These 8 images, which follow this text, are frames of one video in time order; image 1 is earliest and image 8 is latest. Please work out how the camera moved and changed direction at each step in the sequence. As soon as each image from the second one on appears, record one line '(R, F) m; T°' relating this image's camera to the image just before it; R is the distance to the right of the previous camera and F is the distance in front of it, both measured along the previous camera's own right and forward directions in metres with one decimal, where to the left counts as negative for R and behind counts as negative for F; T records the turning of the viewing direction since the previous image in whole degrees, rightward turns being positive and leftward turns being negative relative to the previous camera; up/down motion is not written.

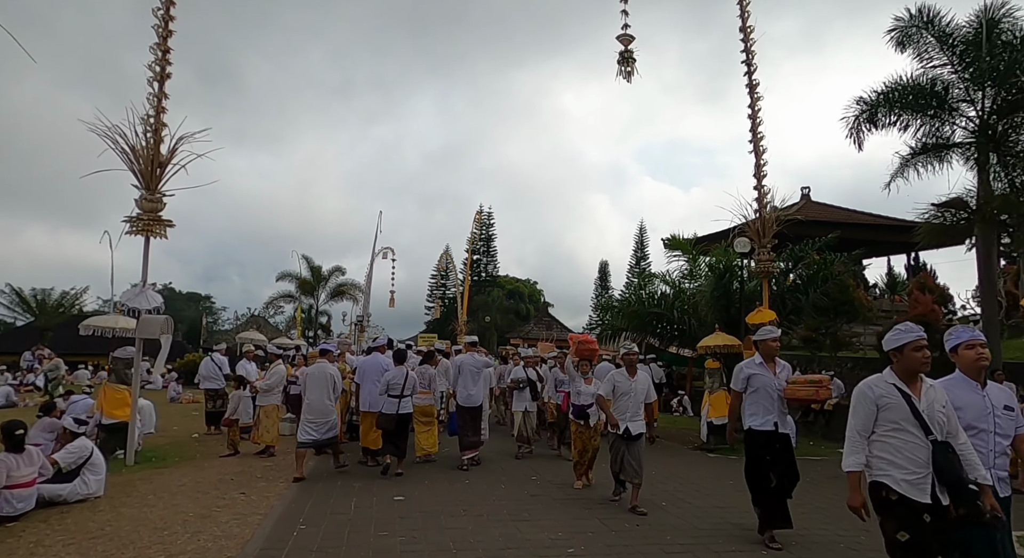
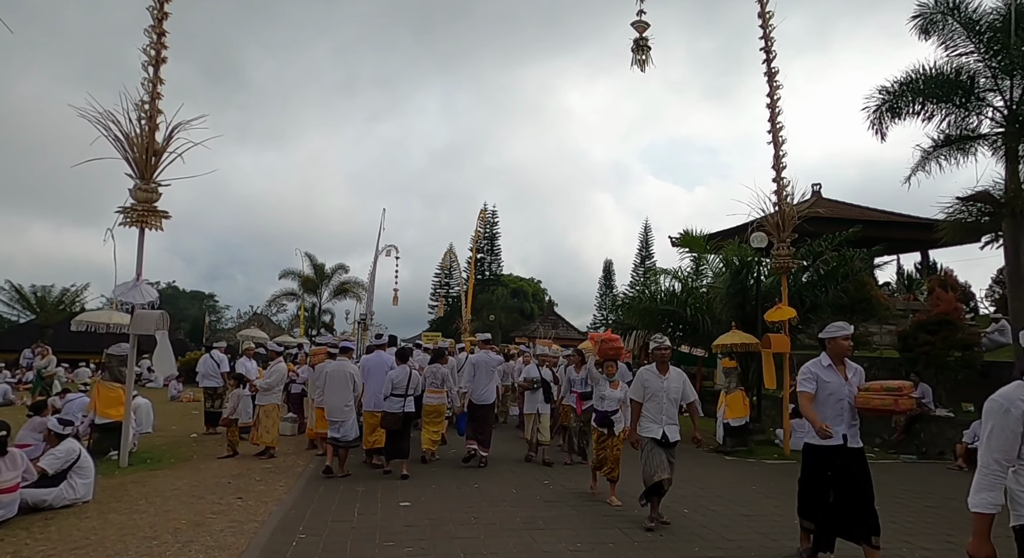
(-0.1, +0.4) m; 0°
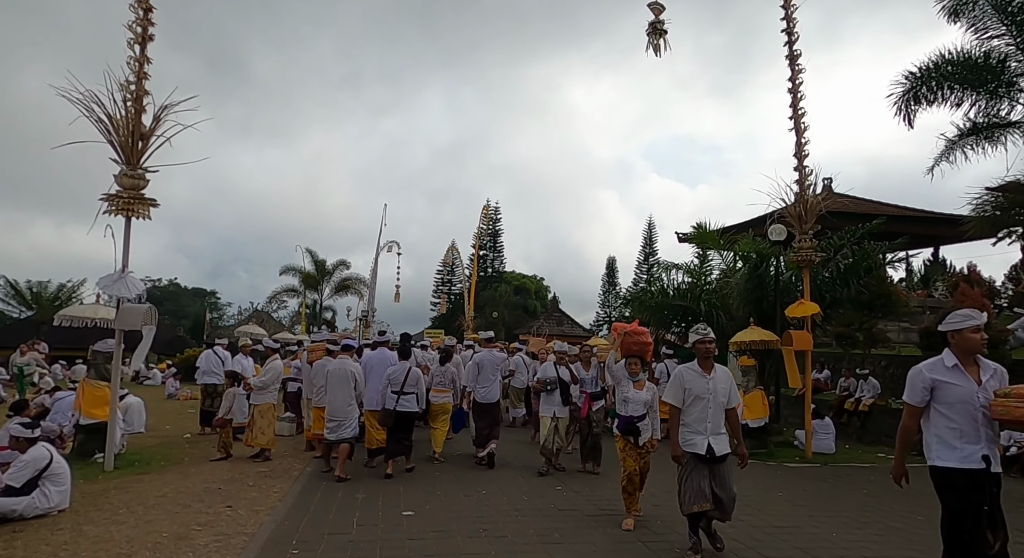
(-0.1, +0.6) m; 0°
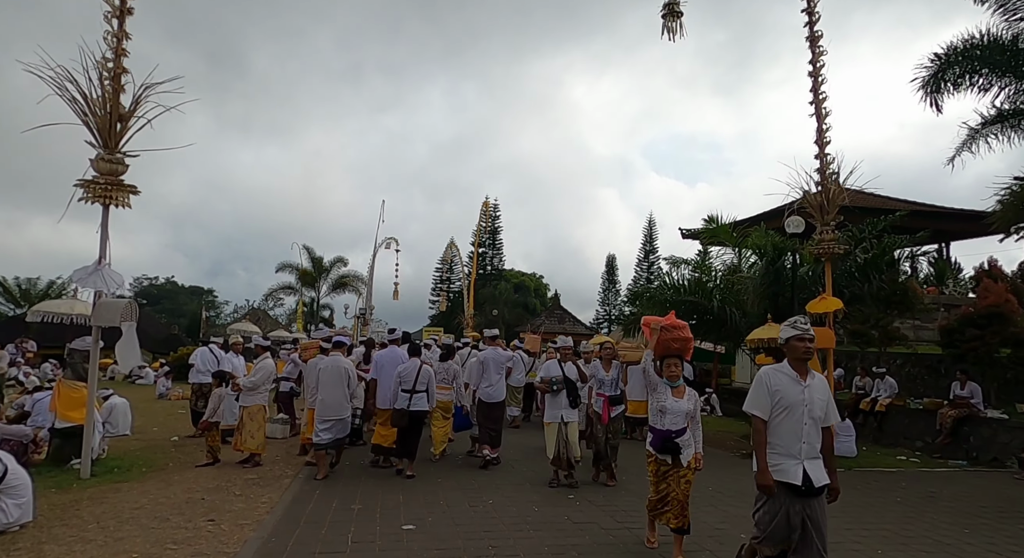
(-0.1, +0.6) m; 0°
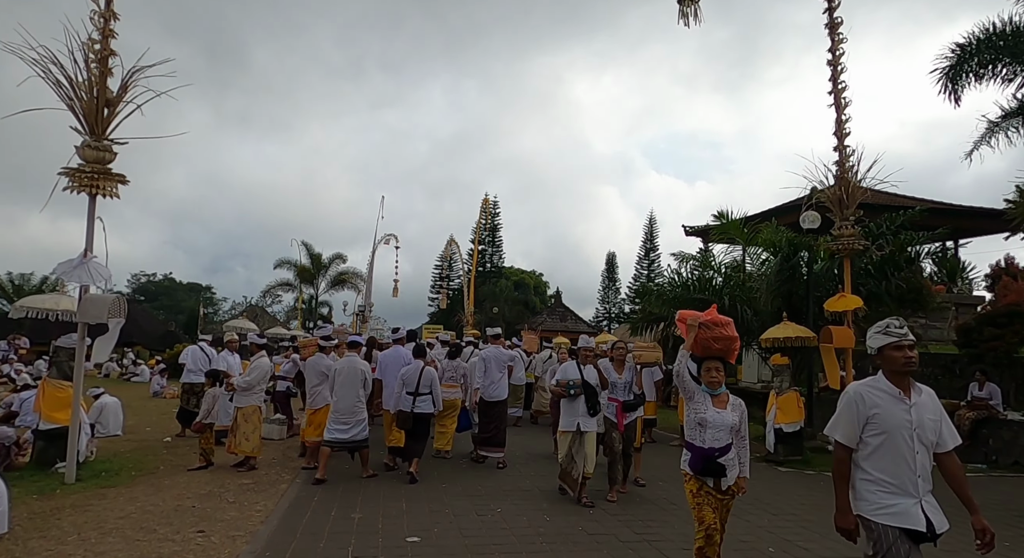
(-0.1, +0.4) m; 0°
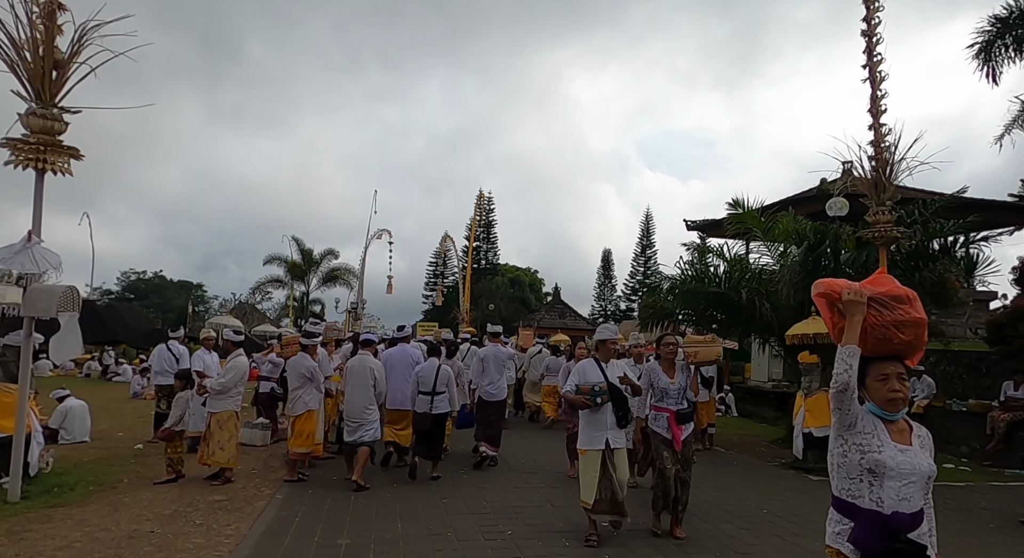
(-0.2, +0.9) m; +1°
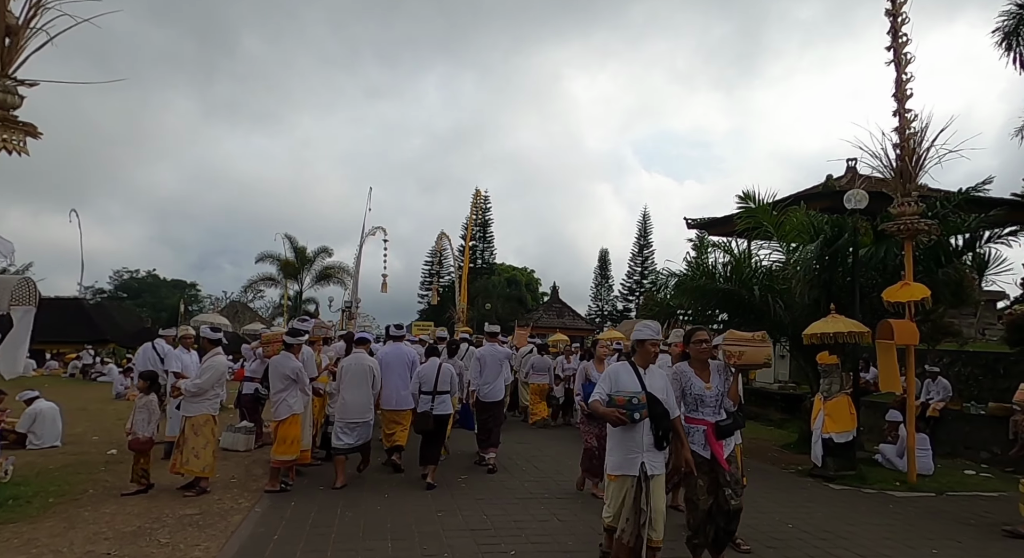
(-0.1, +0.6) m; 0°
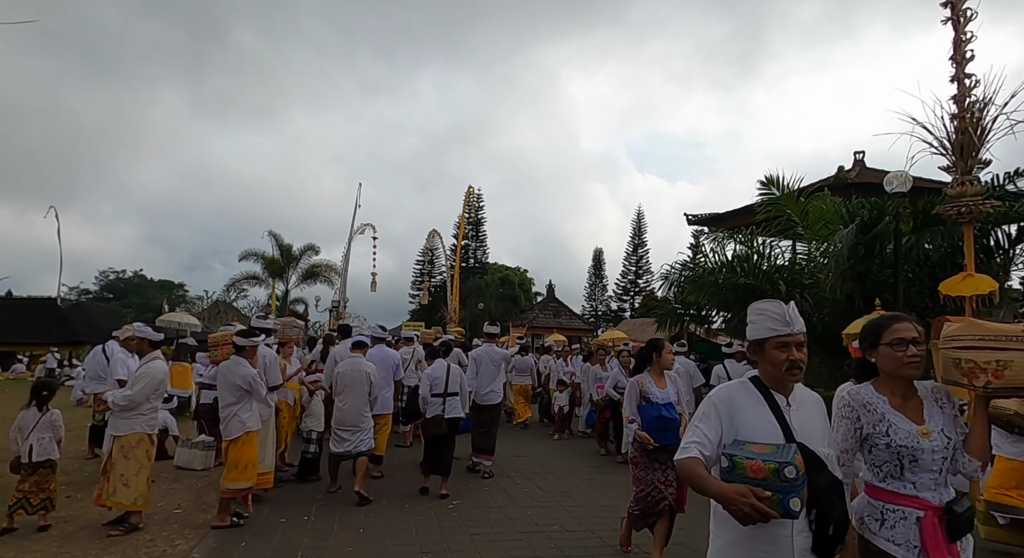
(-0.1, +1.3) m; +1°
